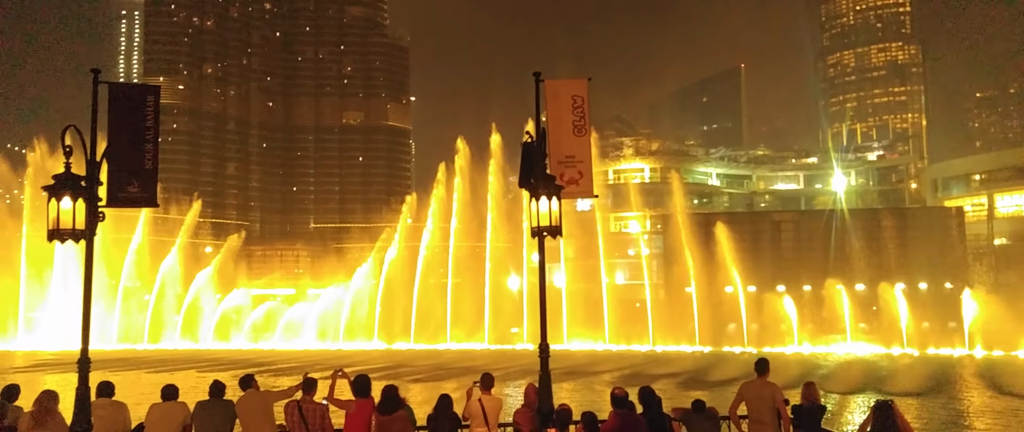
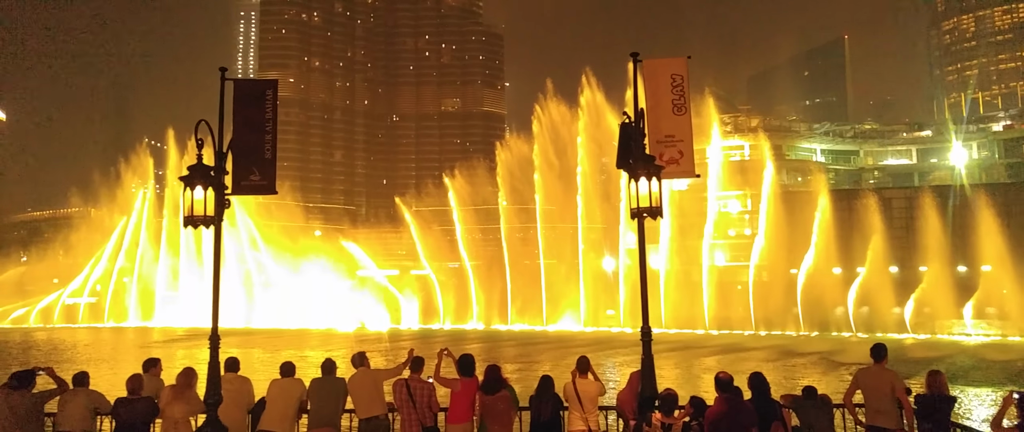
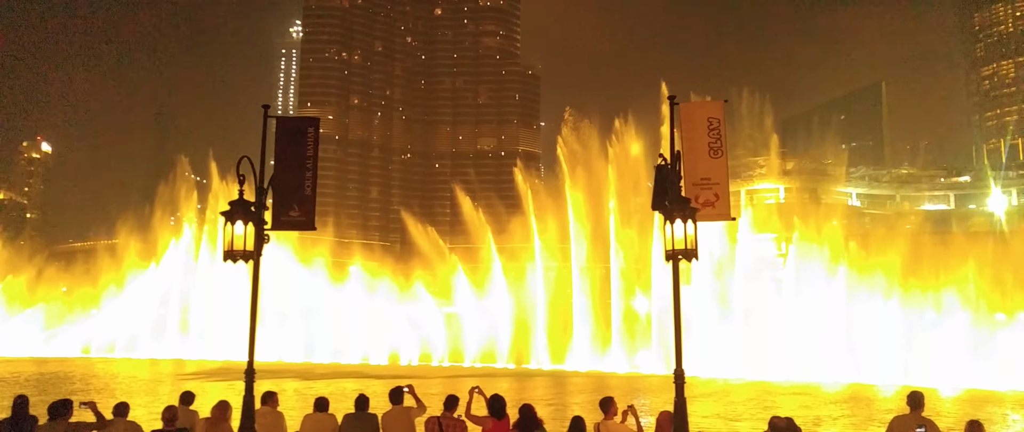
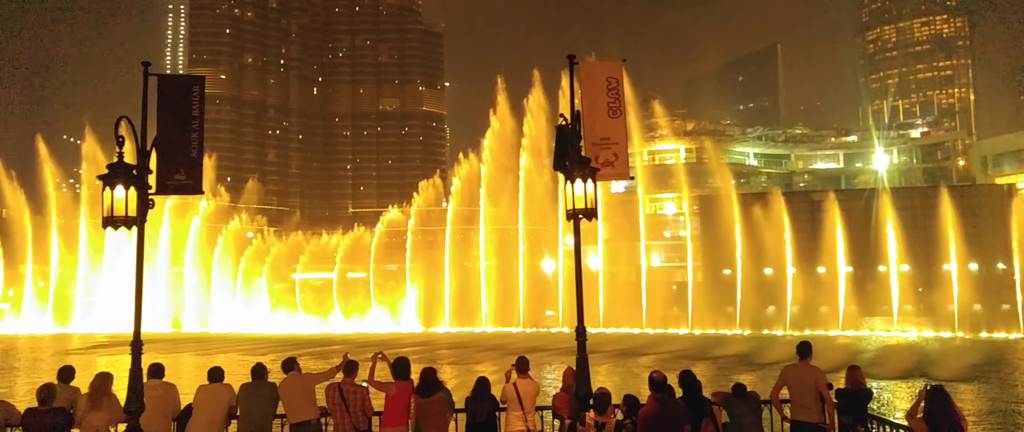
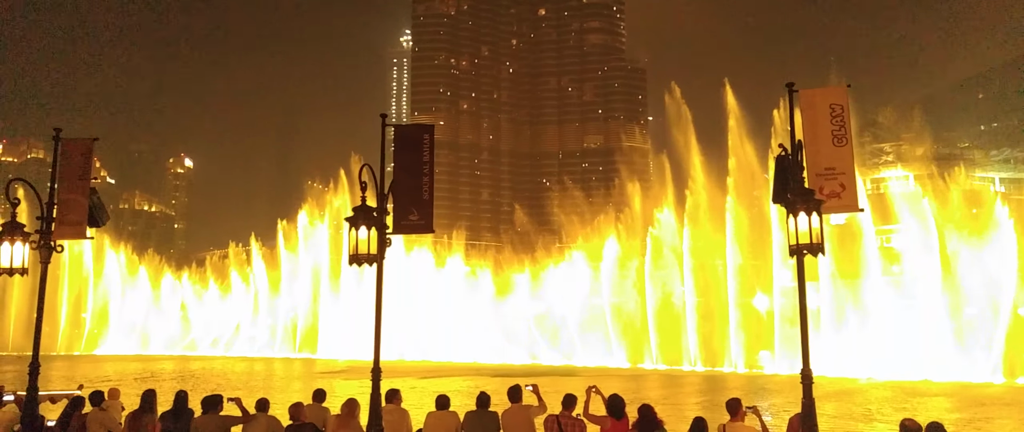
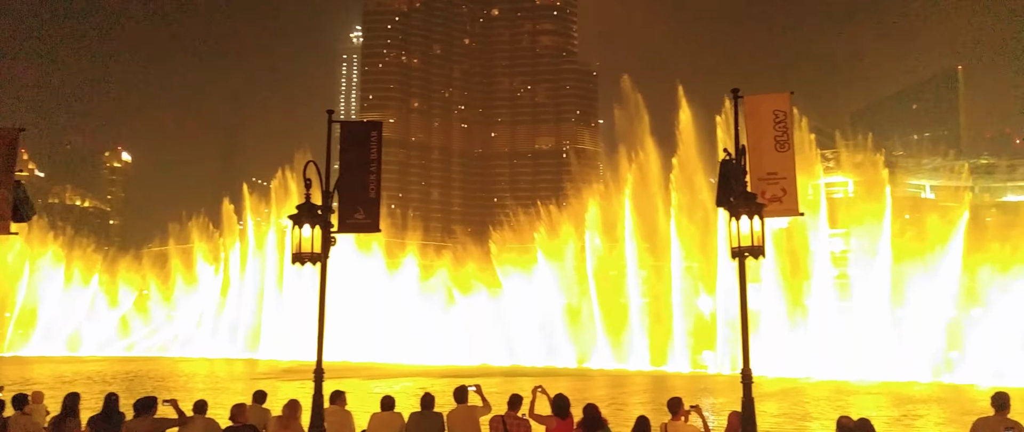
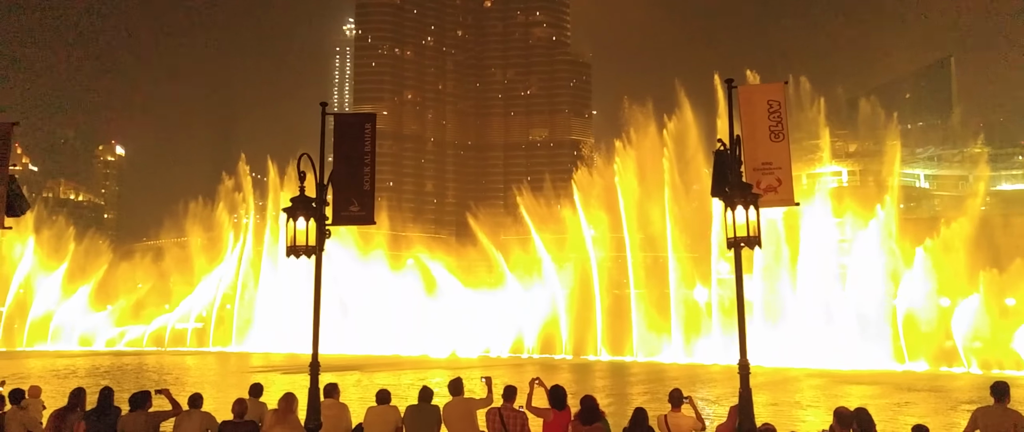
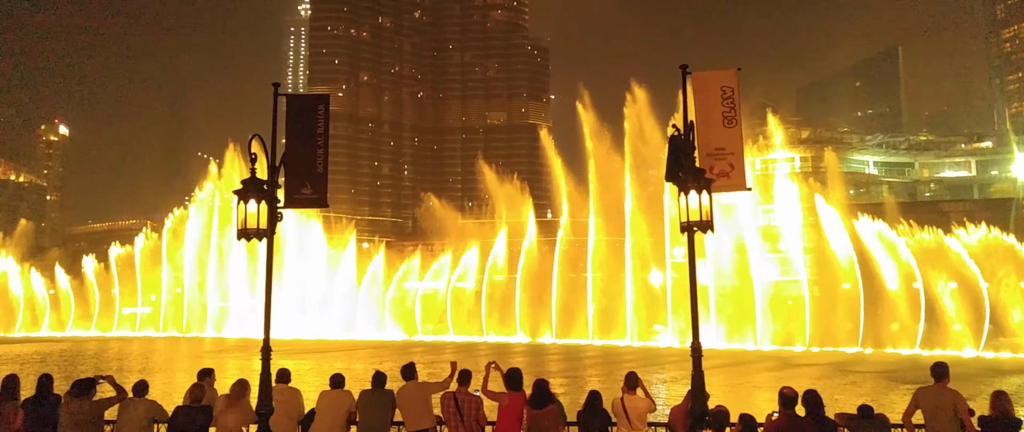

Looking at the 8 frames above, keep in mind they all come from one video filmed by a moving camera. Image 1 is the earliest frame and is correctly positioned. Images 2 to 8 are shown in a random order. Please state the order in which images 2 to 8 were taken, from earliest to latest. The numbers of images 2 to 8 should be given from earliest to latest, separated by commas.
4, 2, 8, 7, 5, 6, 3
